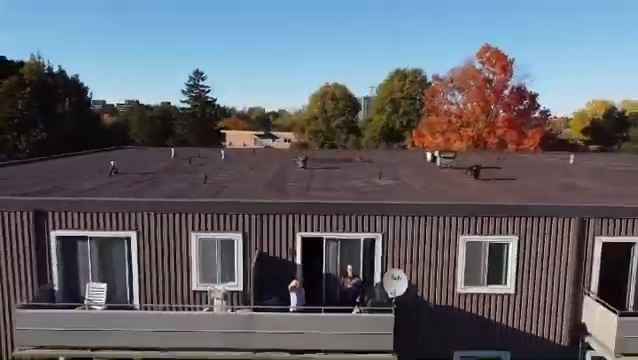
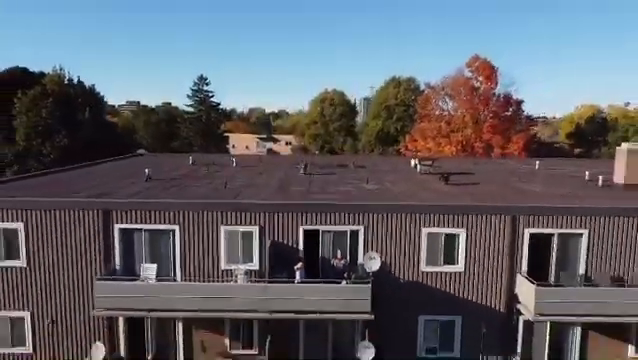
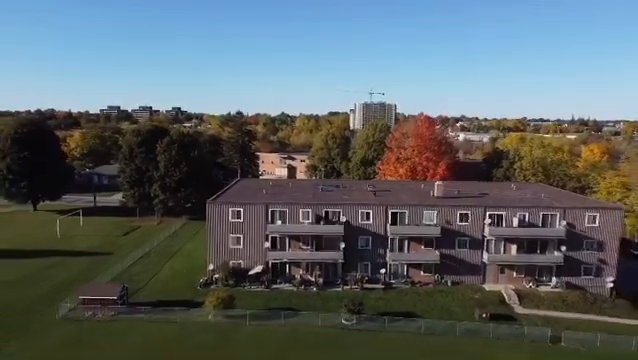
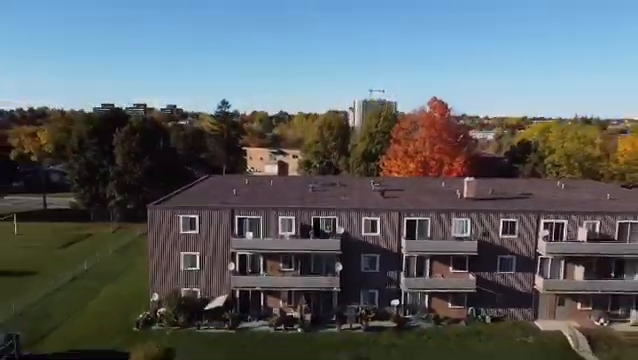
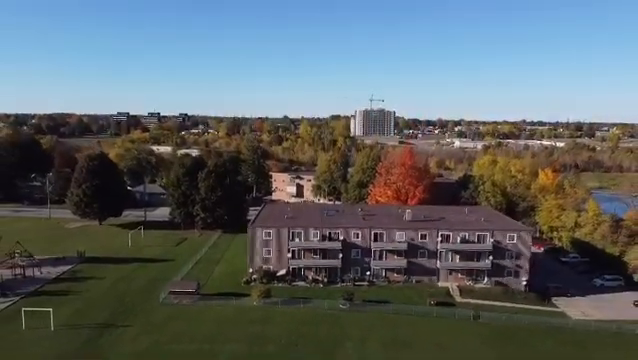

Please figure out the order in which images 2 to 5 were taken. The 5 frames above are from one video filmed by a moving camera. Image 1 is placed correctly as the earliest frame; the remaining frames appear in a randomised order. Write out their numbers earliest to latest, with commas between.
2, 4, 3, 5
